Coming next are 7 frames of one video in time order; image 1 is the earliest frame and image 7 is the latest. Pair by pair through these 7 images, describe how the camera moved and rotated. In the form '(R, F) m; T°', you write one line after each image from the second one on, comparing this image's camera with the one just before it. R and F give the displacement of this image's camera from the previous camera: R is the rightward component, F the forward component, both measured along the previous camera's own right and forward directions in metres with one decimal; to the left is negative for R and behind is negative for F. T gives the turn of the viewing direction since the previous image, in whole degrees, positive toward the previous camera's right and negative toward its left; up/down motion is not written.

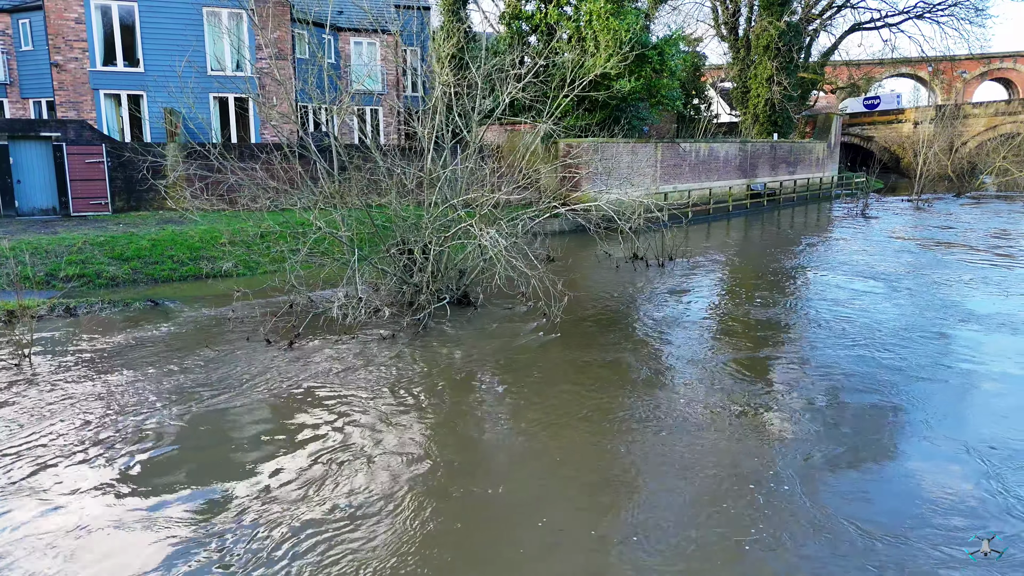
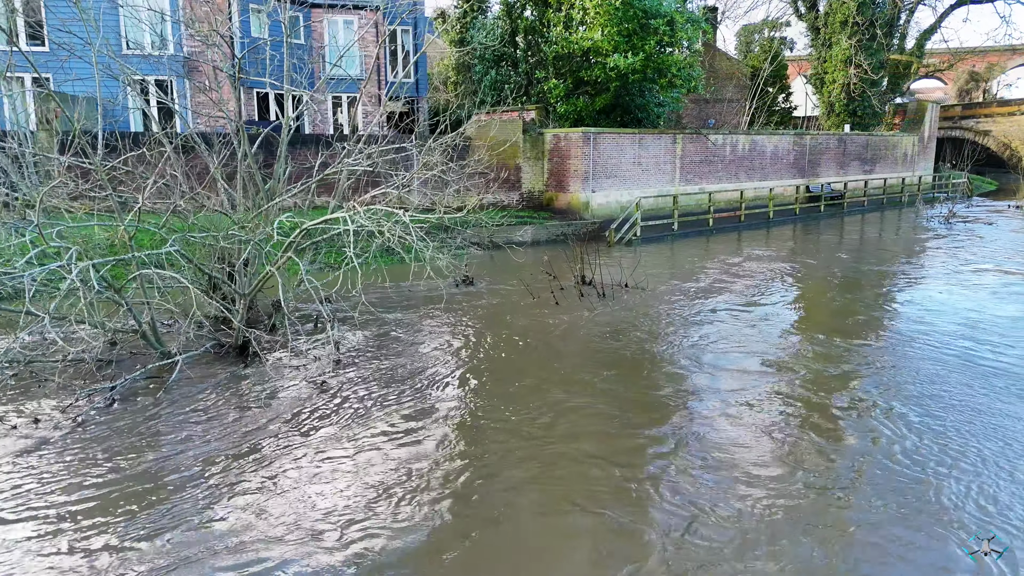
(+1.1, +0.2) m; -2°
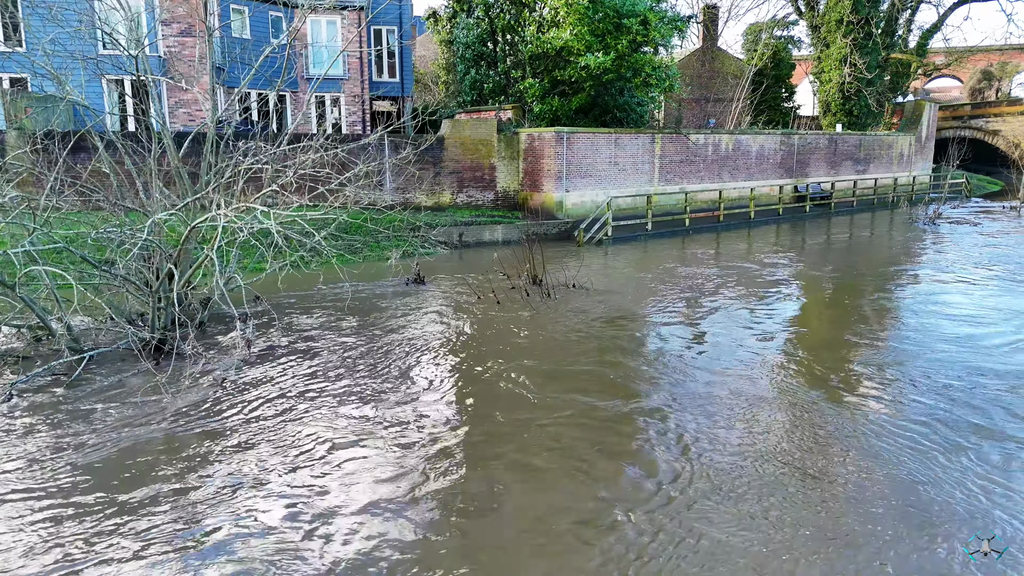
(+1.0, 0.0) m; -1°
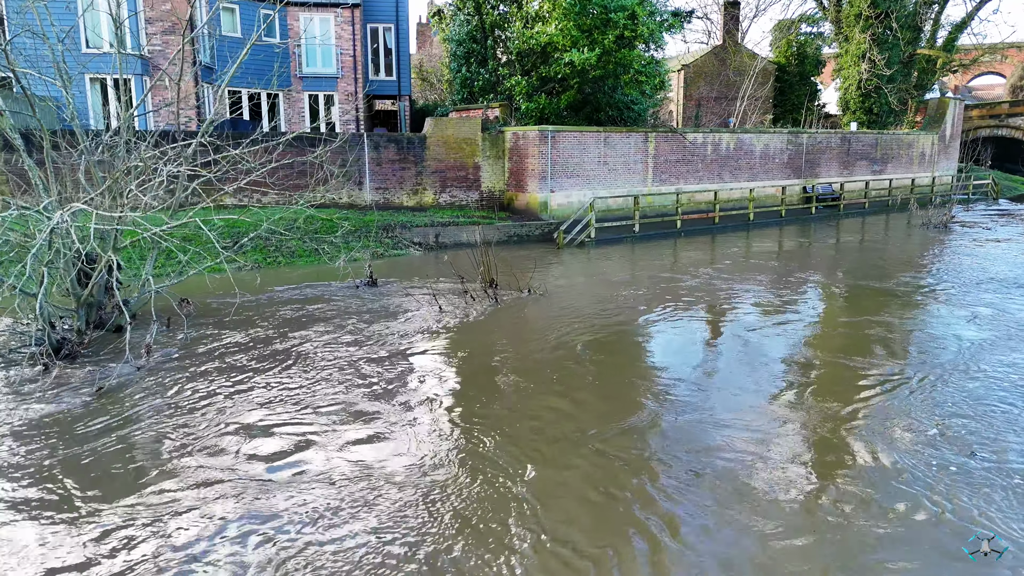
(+1.2, +0.4) m; -3°
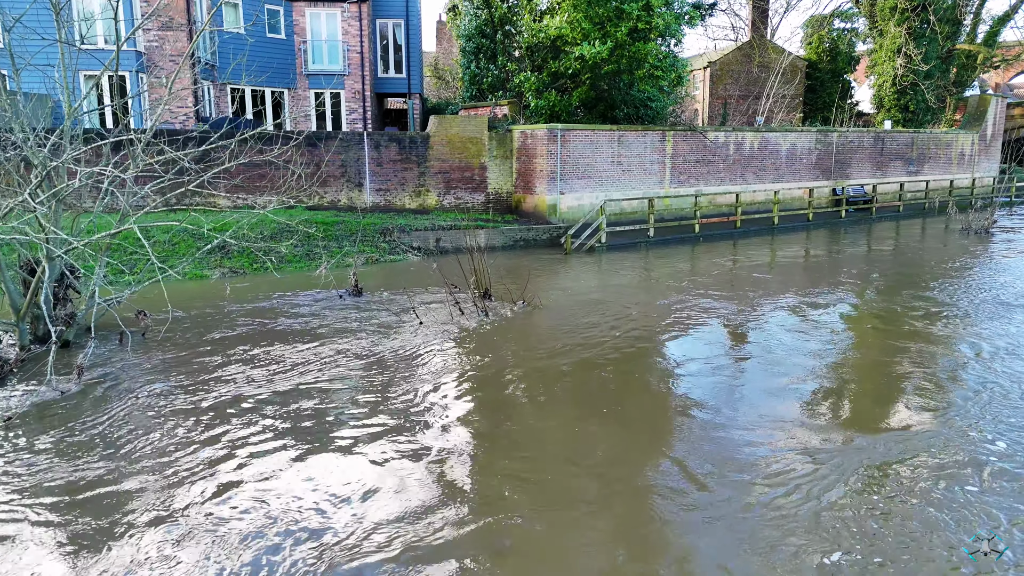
(+0.4, +0.9) m; -2°
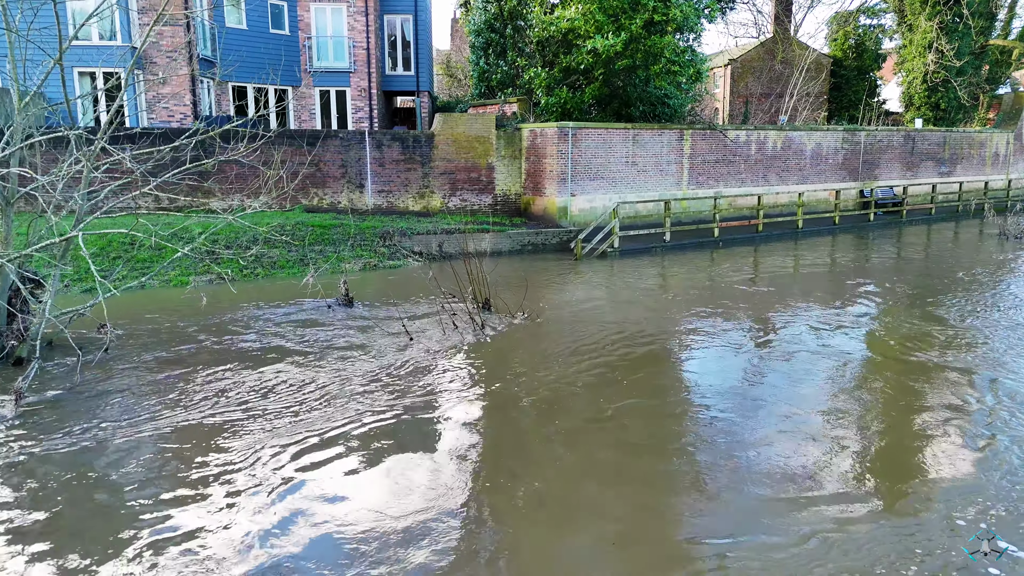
(+0.2, +0.8) m; -2°
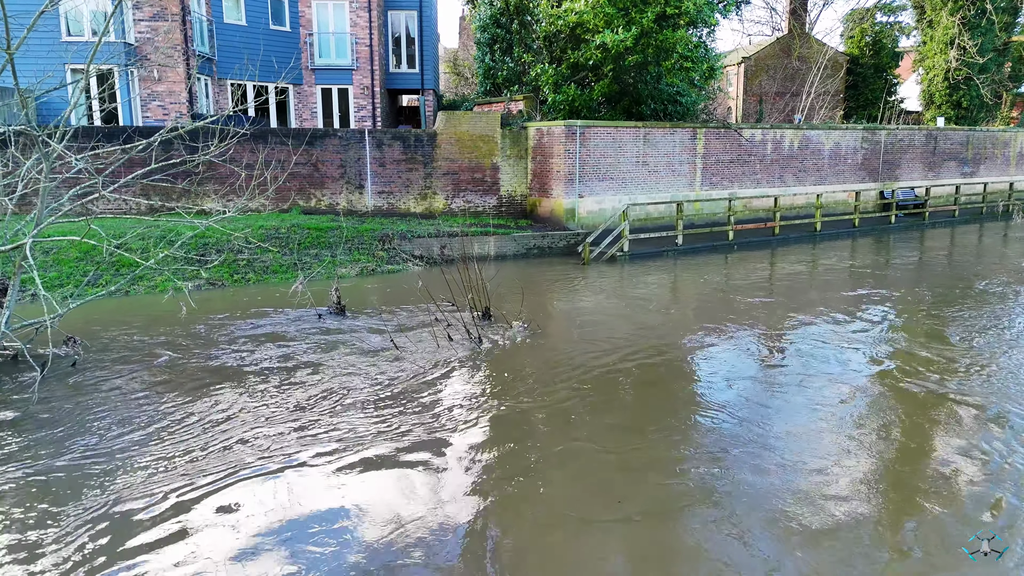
(+0.1, +0.6) m; -1°
